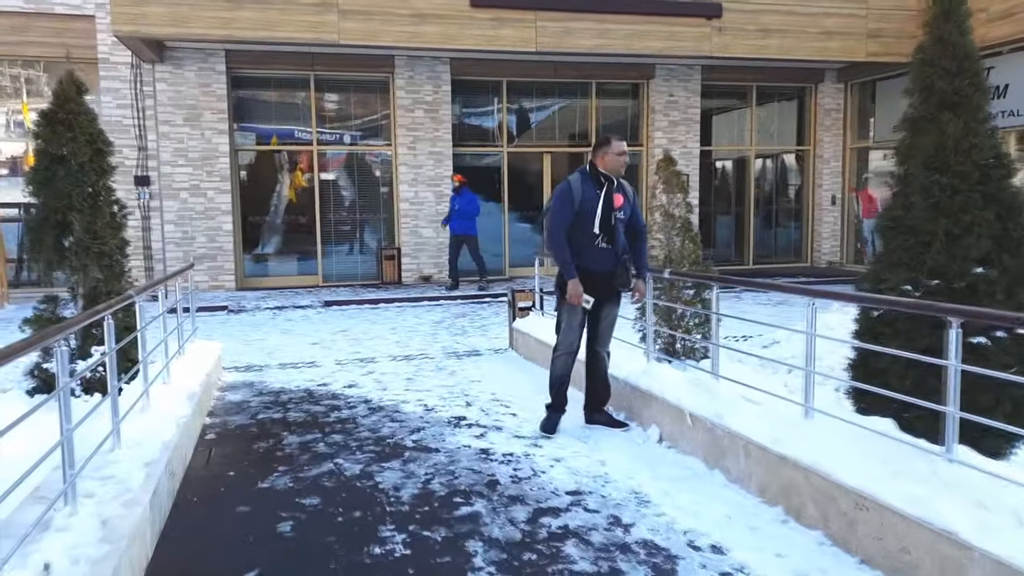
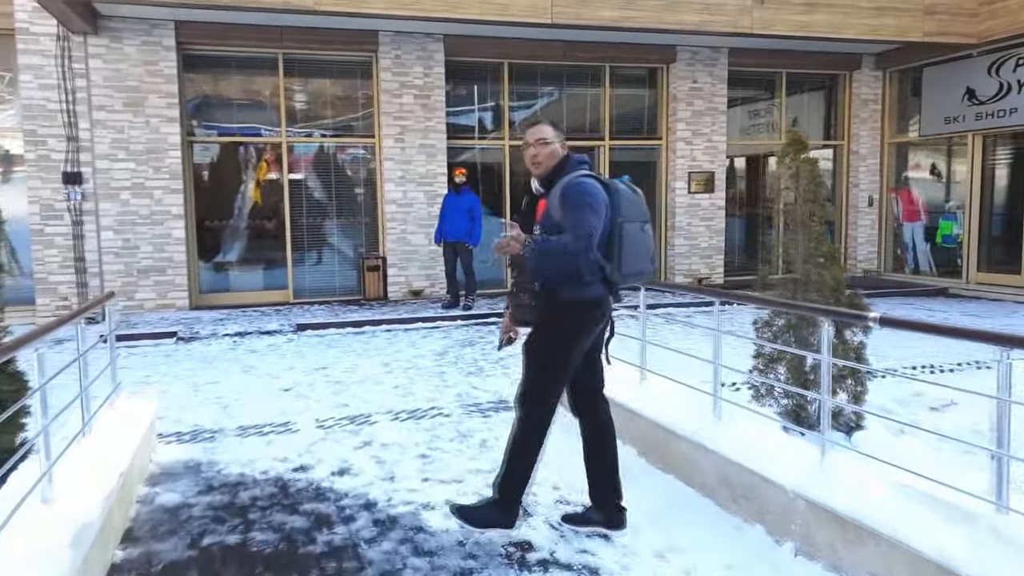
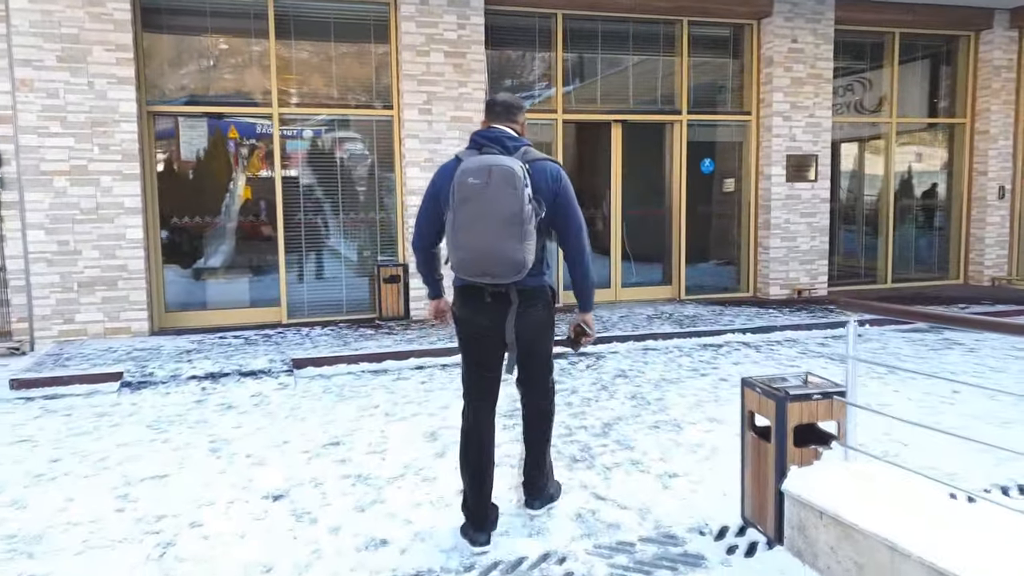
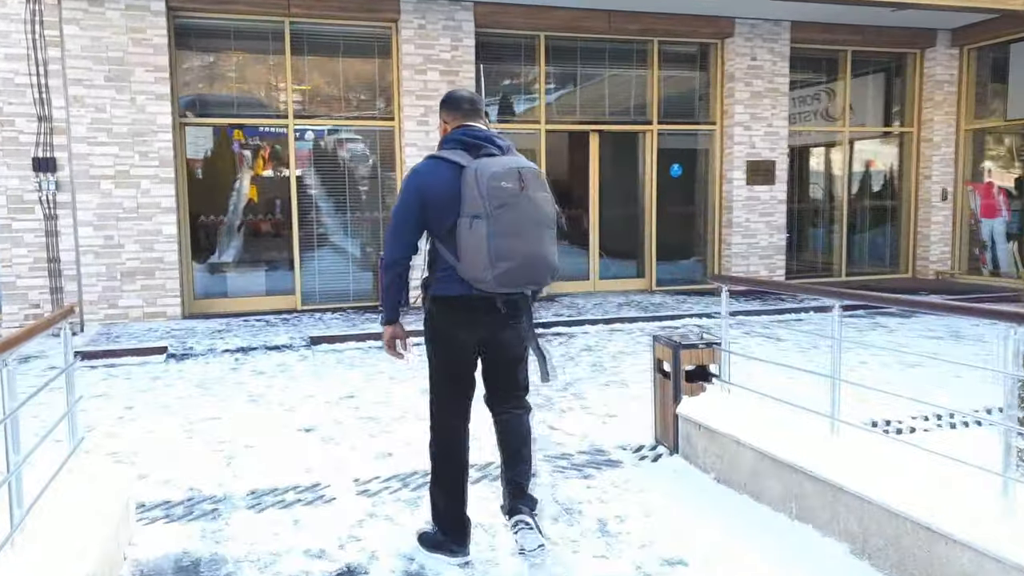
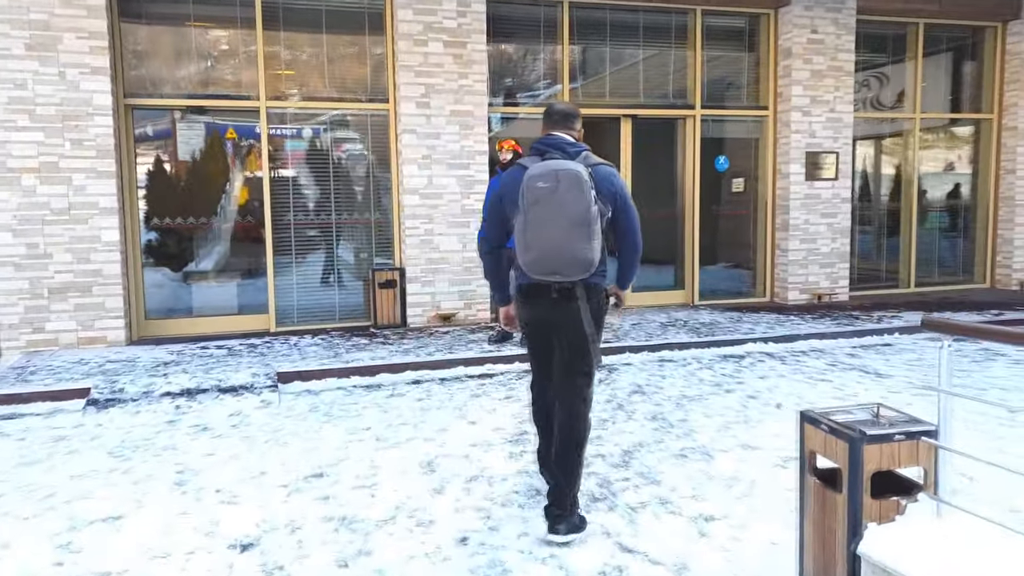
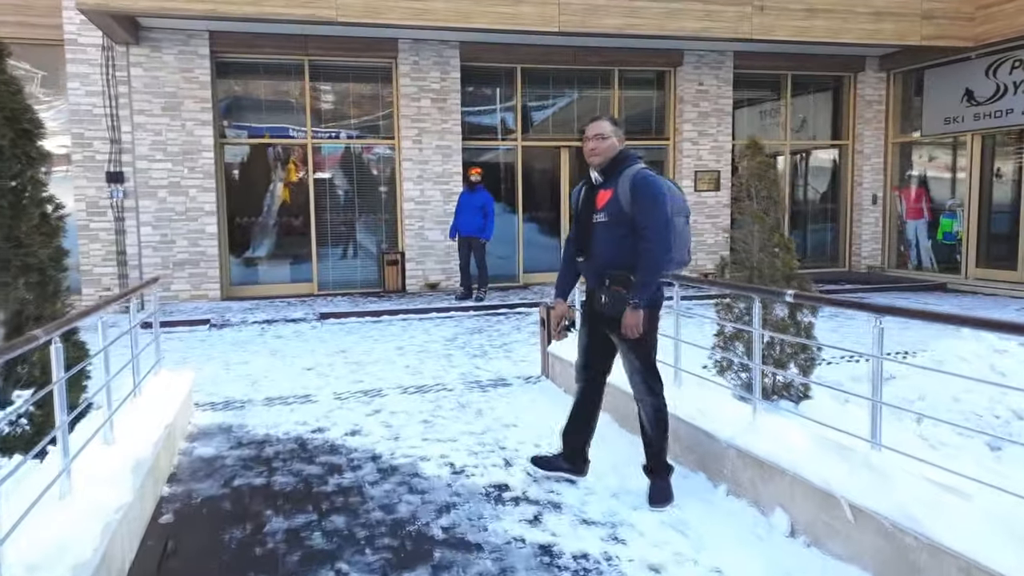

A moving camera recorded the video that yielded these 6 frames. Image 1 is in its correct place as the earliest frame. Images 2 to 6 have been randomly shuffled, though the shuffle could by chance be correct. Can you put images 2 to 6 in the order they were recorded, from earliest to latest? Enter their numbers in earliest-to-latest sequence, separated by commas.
6, 2, 4, 3, 5
